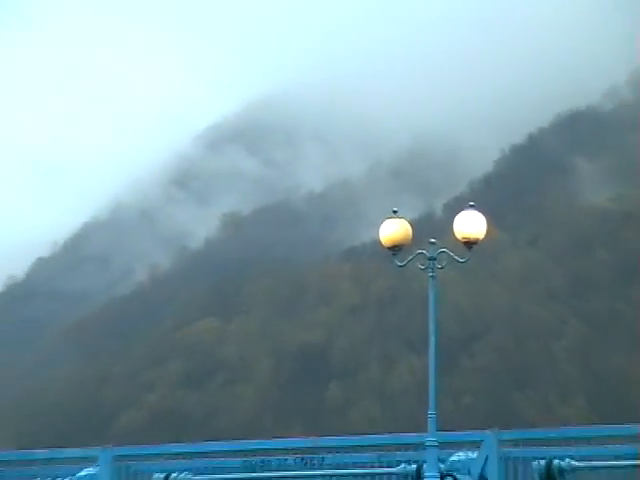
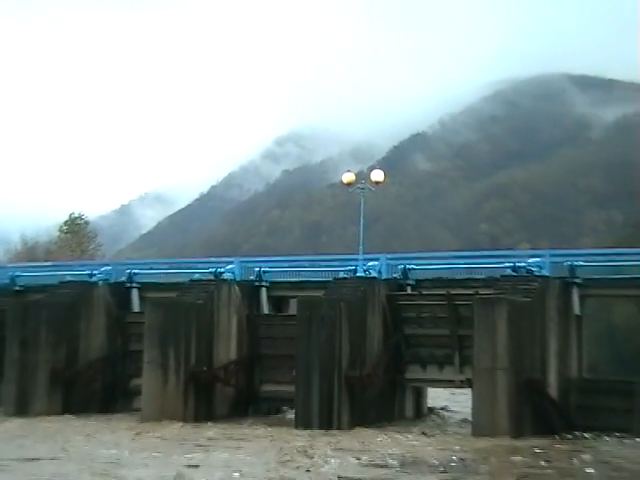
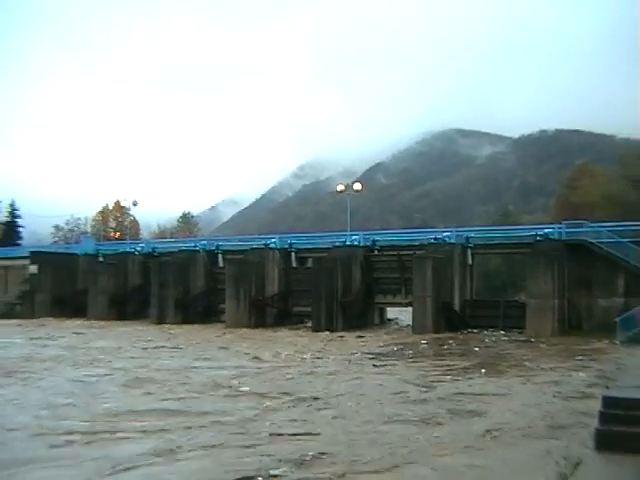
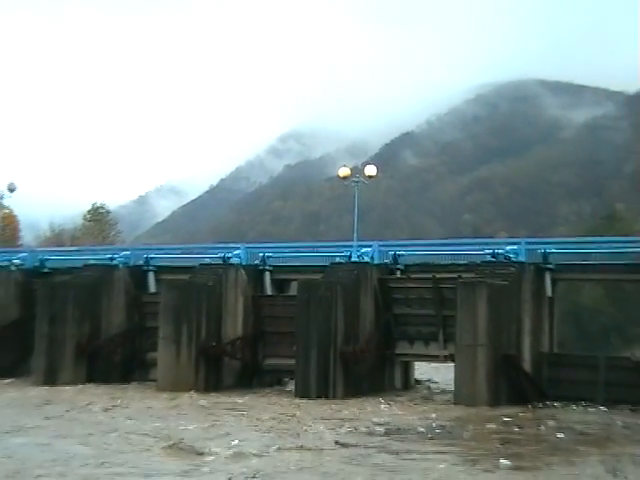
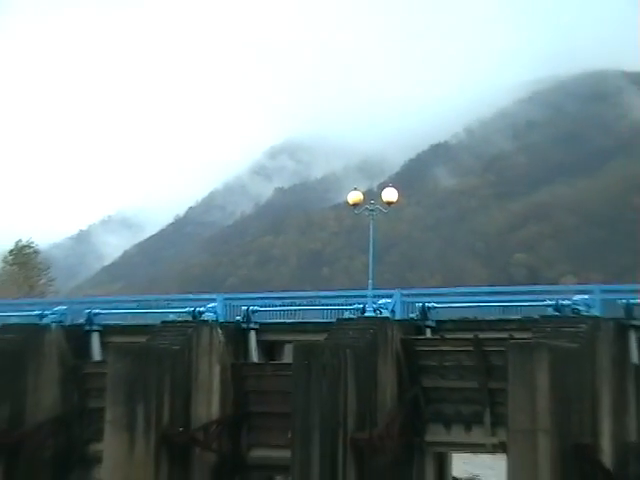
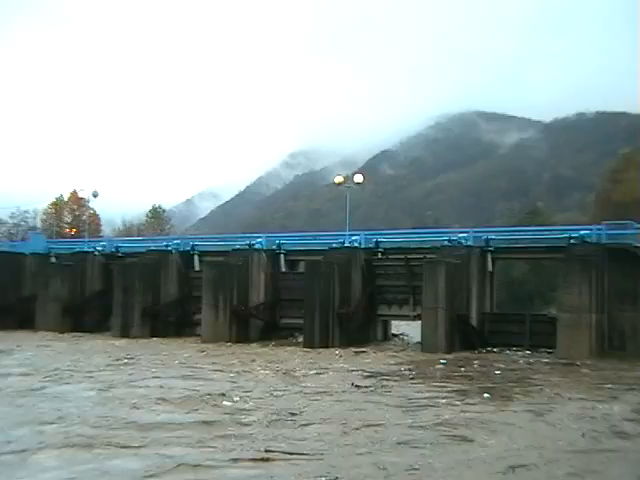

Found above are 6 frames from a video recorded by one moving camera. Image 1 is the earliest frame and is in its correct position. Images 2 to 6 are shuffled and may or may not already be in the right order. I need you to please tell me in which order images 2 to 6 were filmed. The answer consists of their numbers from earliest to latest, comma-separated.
5, 2, 4, 6, 3
